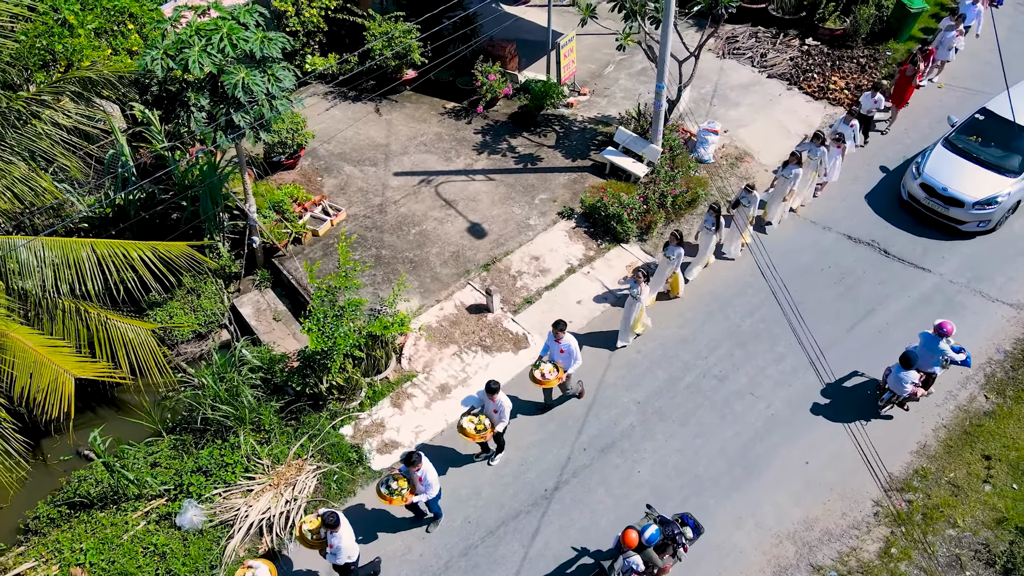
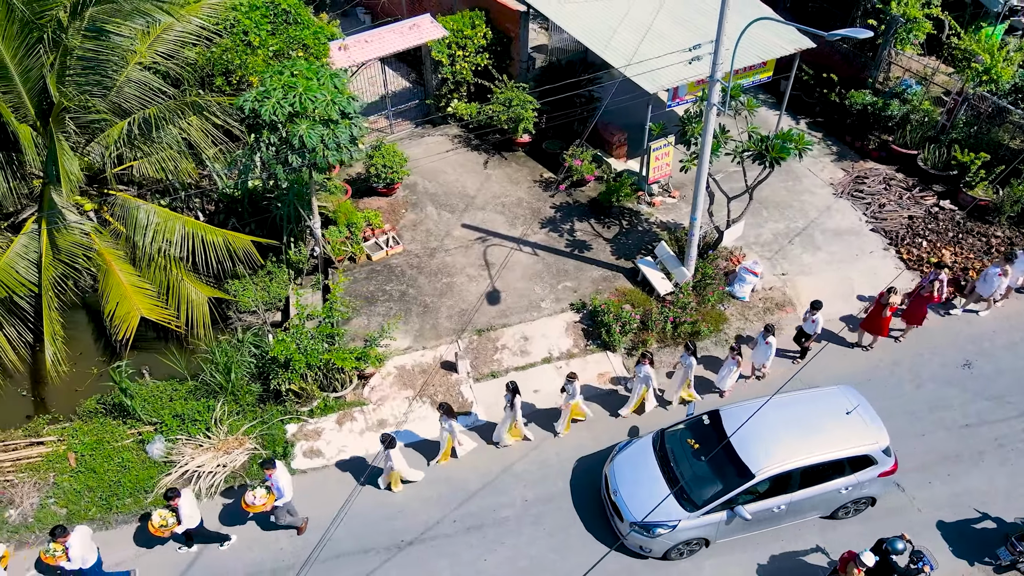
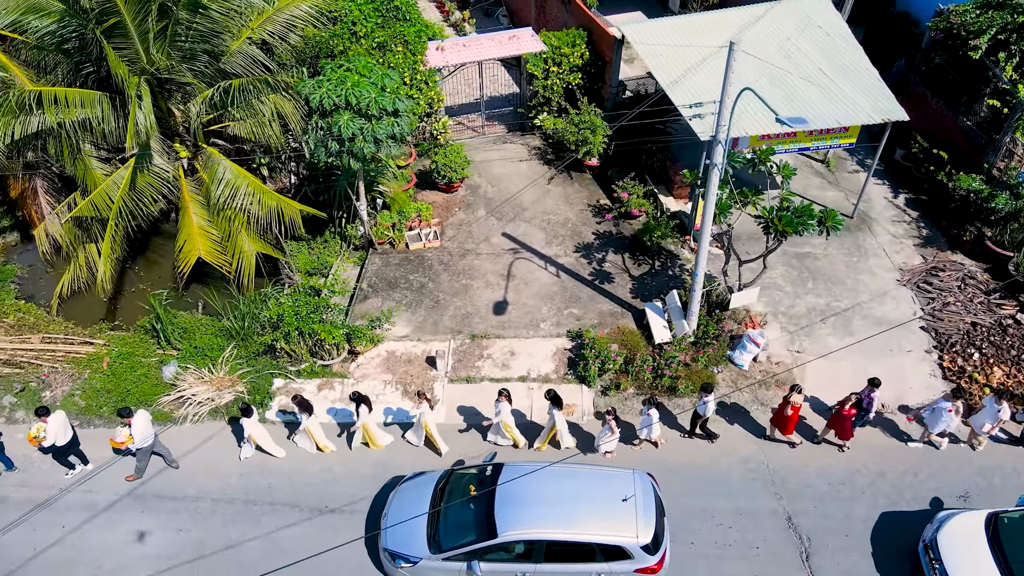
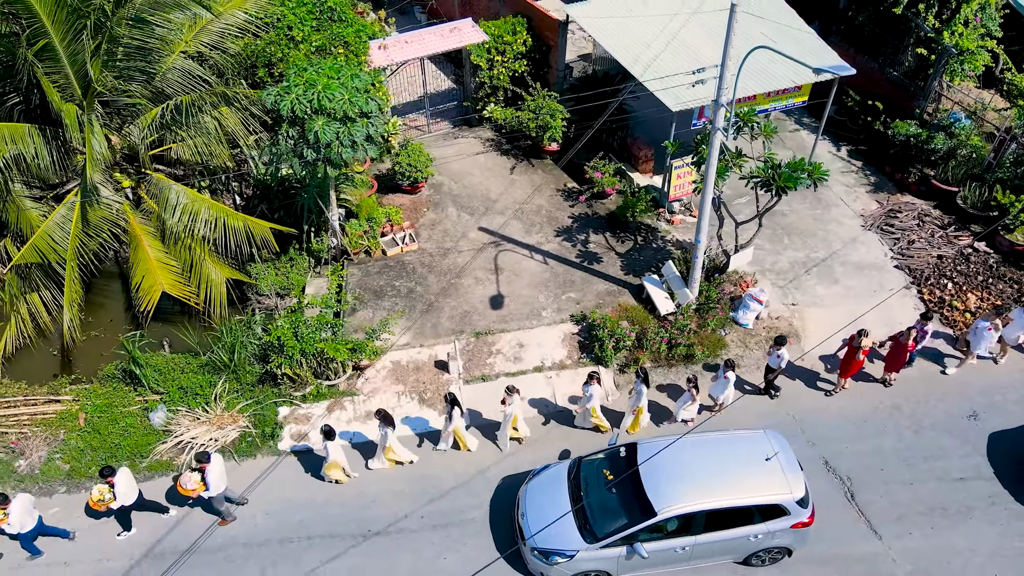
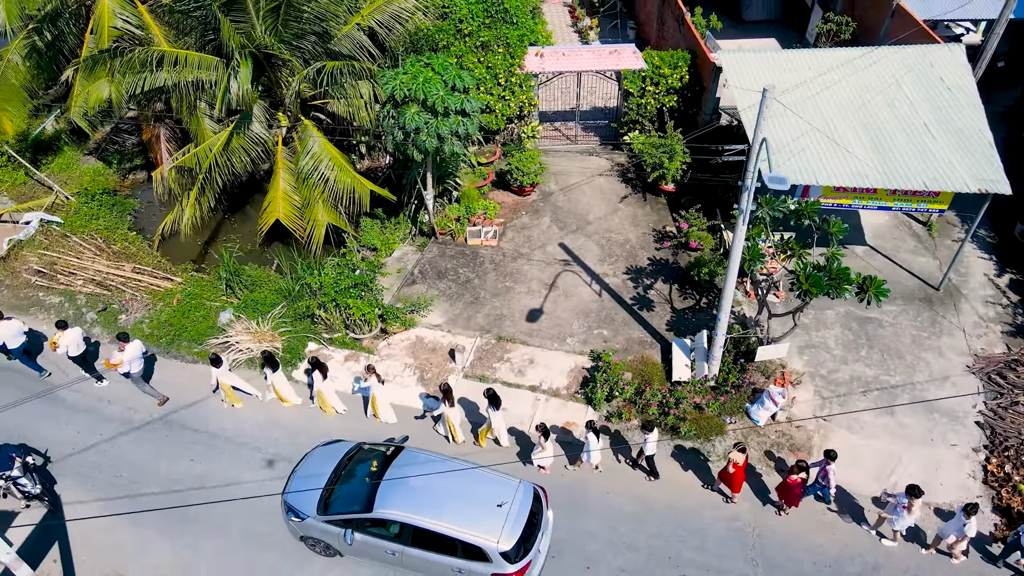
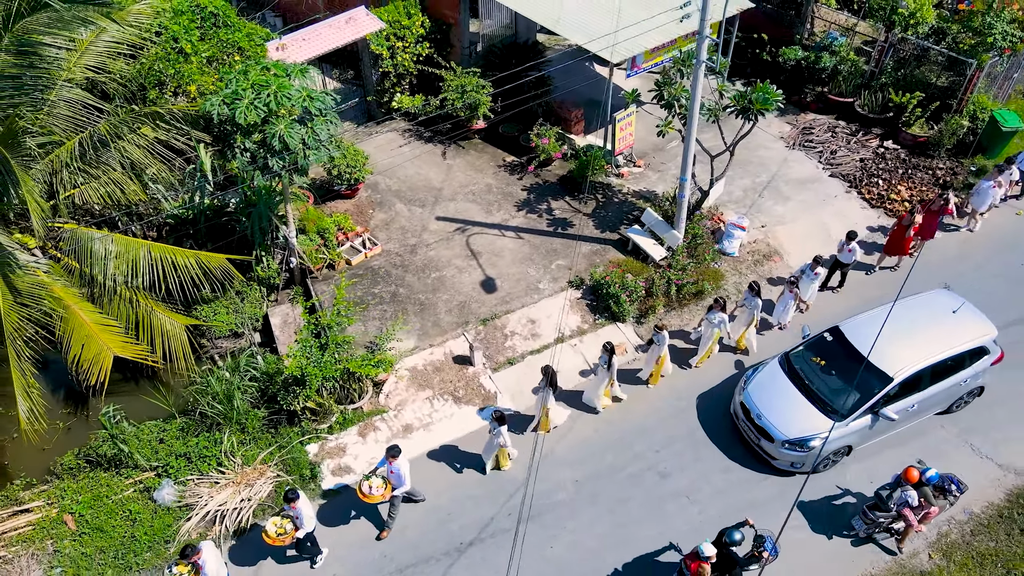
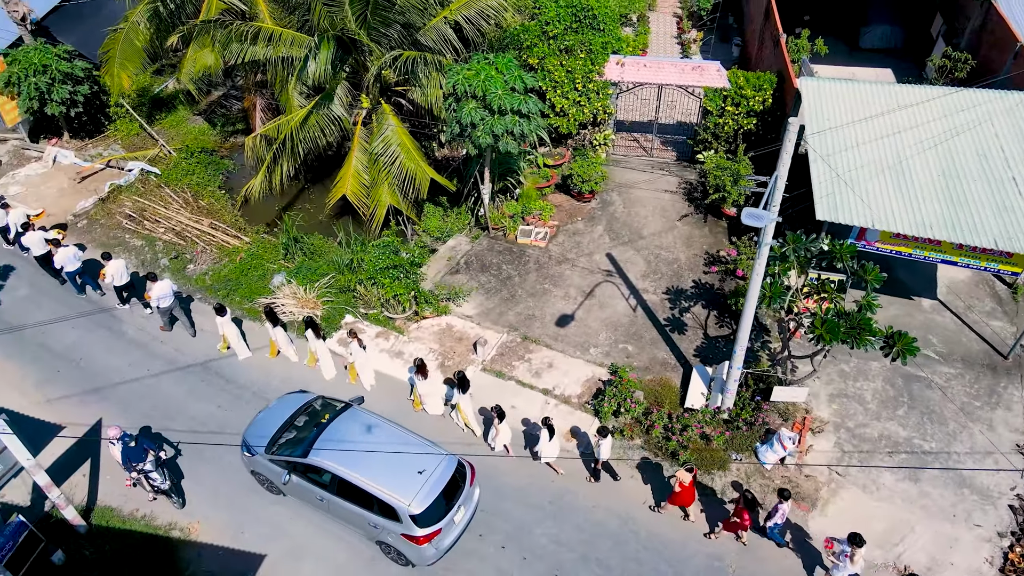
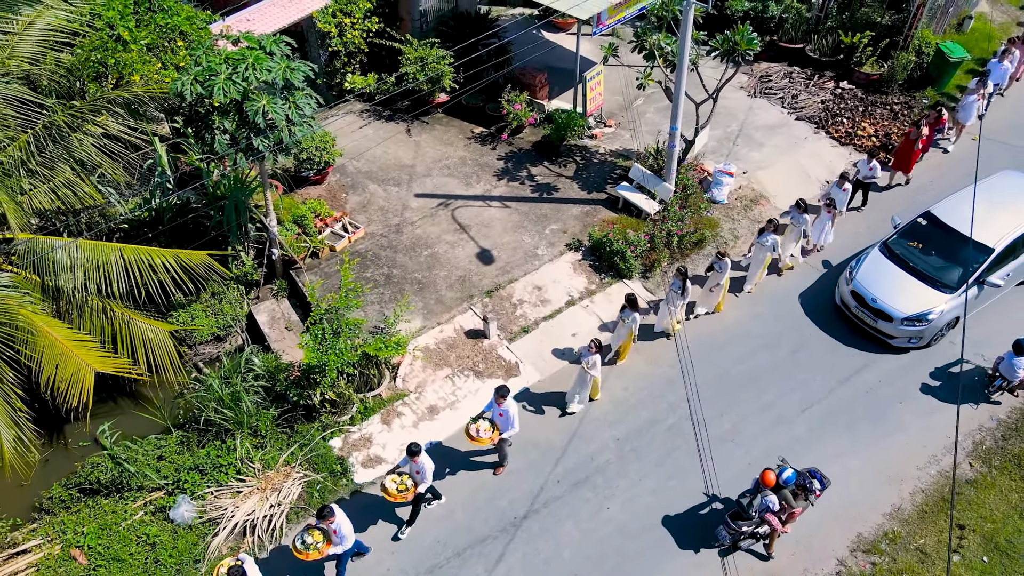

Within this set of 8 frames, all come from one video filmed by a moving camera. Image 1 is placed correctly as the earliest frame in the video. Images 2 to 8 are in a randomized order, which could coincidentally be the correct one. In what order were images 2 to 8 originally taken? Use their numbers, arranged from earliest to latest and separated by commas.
8, 6, 2, 4, 3, 5, 7
